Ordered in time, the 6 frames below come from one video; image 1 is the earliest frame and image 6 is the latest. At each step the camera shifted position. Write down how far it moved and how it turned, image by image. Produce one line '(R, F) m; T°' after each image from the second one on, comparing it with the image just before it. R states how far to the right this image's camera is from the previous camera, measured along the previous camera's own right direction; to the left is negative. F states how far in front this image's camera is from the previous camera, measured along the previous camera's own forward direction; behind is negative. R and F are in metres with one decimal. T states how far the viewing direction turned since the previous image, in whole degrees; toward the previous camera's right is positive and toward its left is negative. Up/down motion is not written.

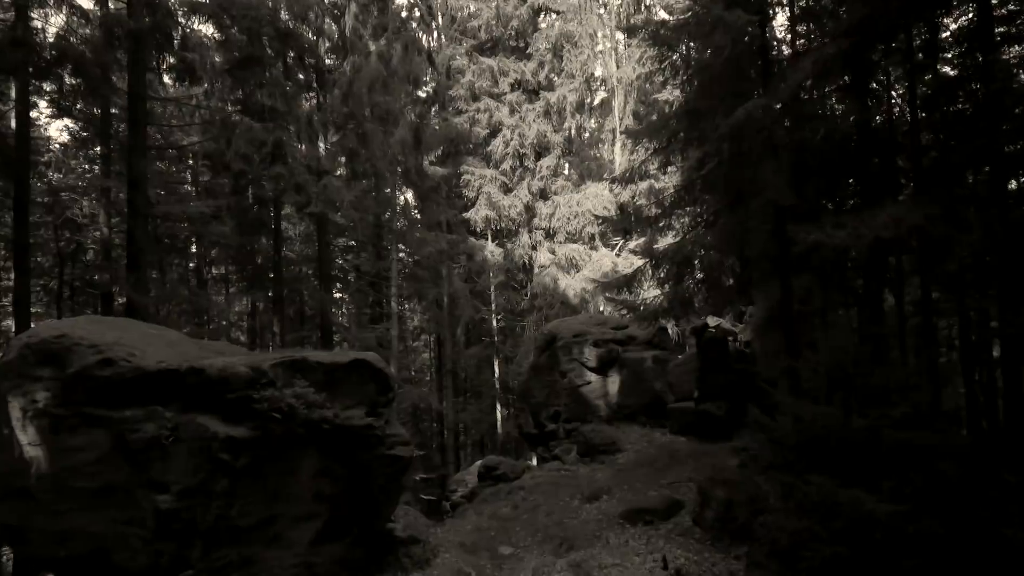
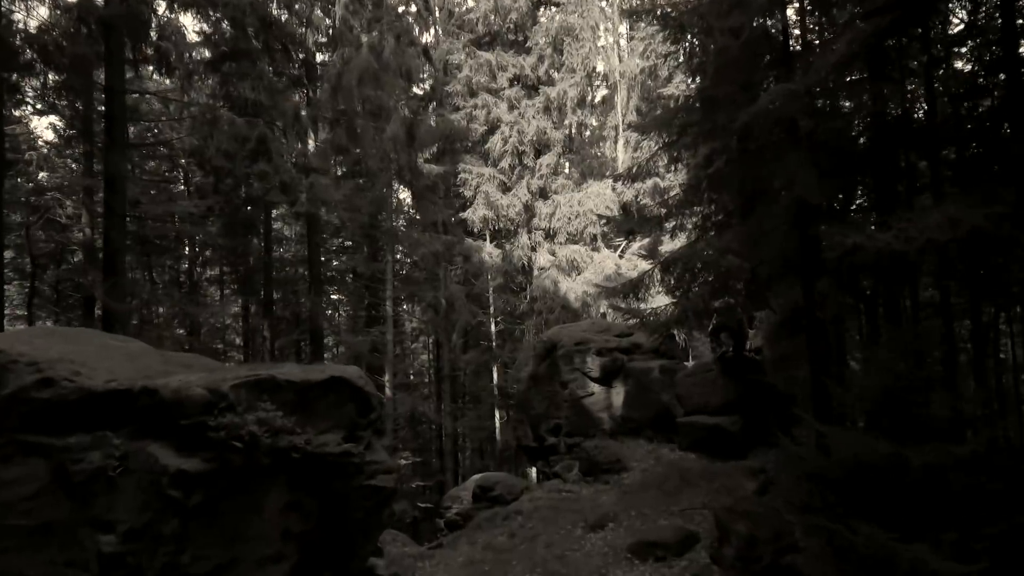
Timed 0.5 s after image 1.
(+0.1, +0.7) m; 0°
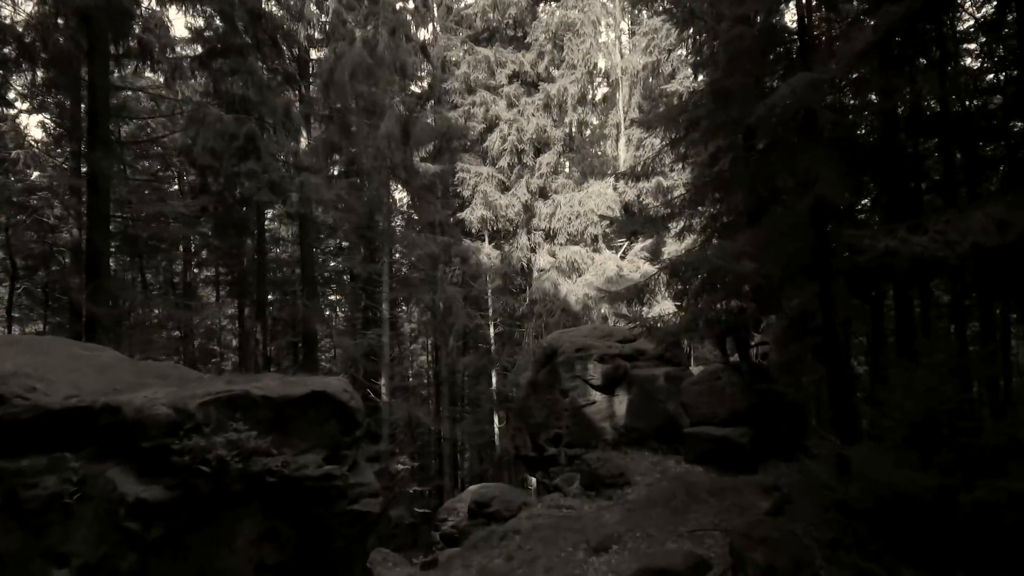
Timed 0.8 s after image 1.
(0.0, +0.4) m; 0°
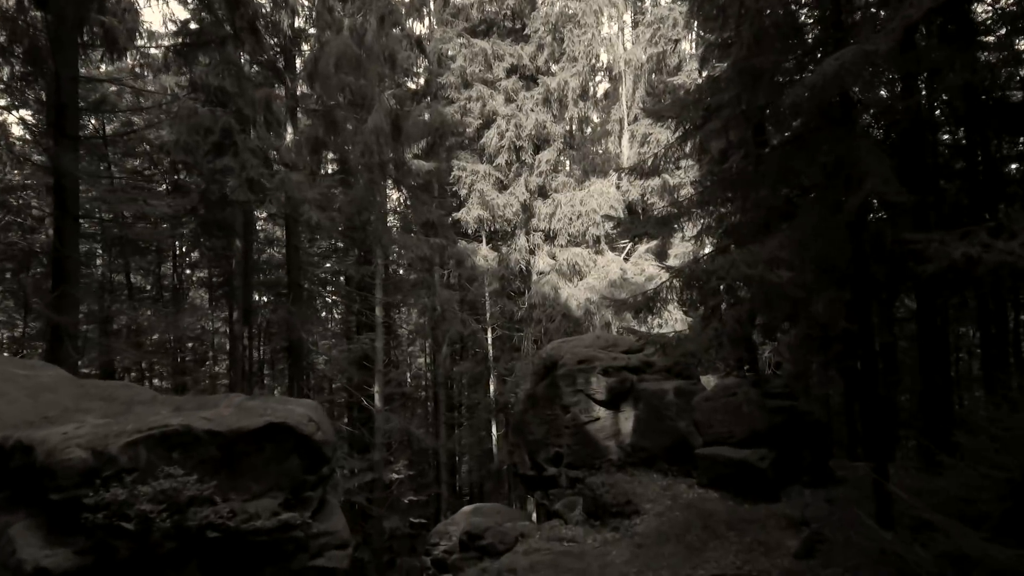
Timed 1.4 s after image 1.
(+0.1, +0.8) m; 0°
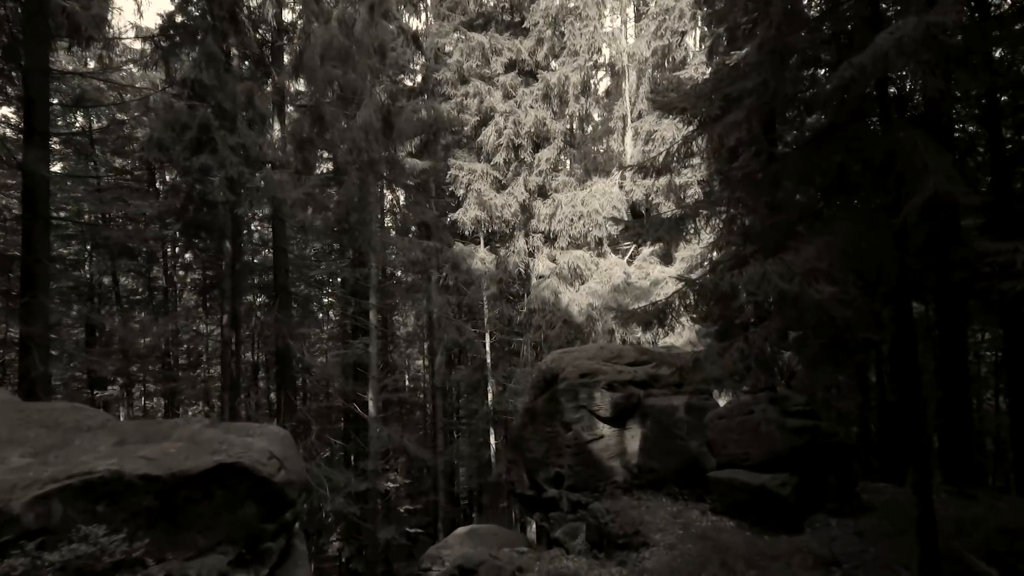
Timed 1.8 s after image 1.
(+0.1, +0.7) m; 0°
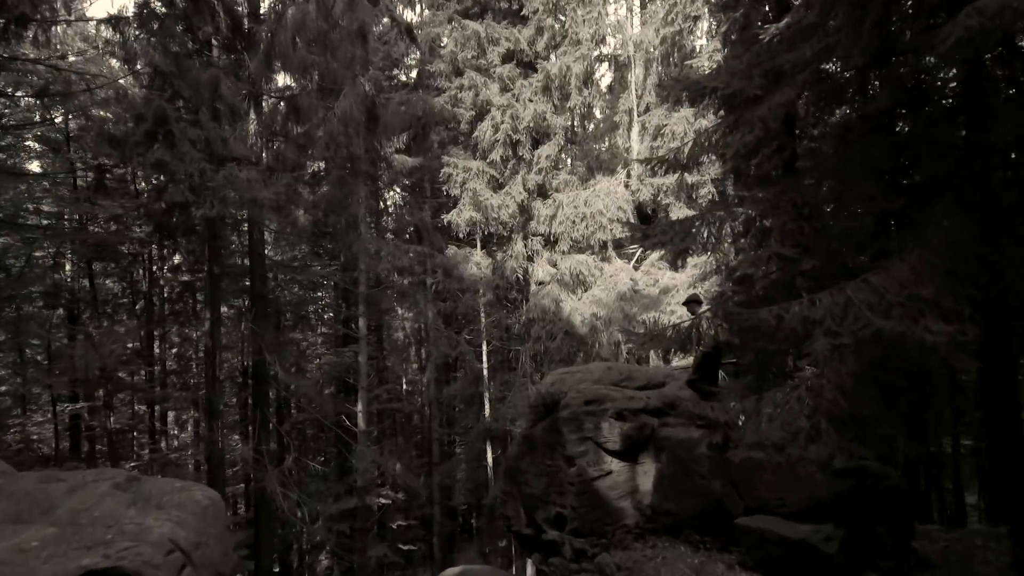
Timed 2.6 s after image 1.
(+0.1, +1.1) m; 0°
